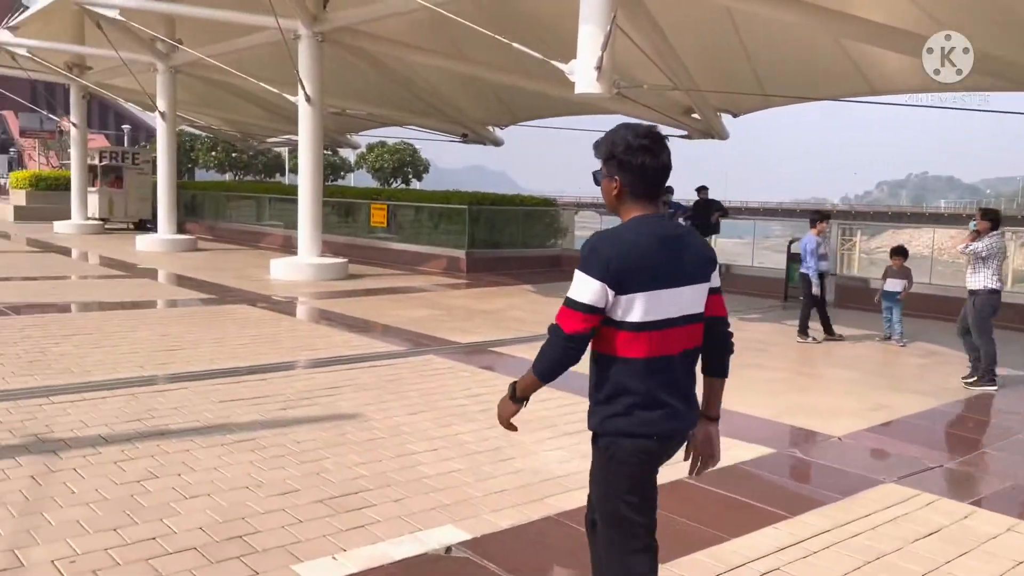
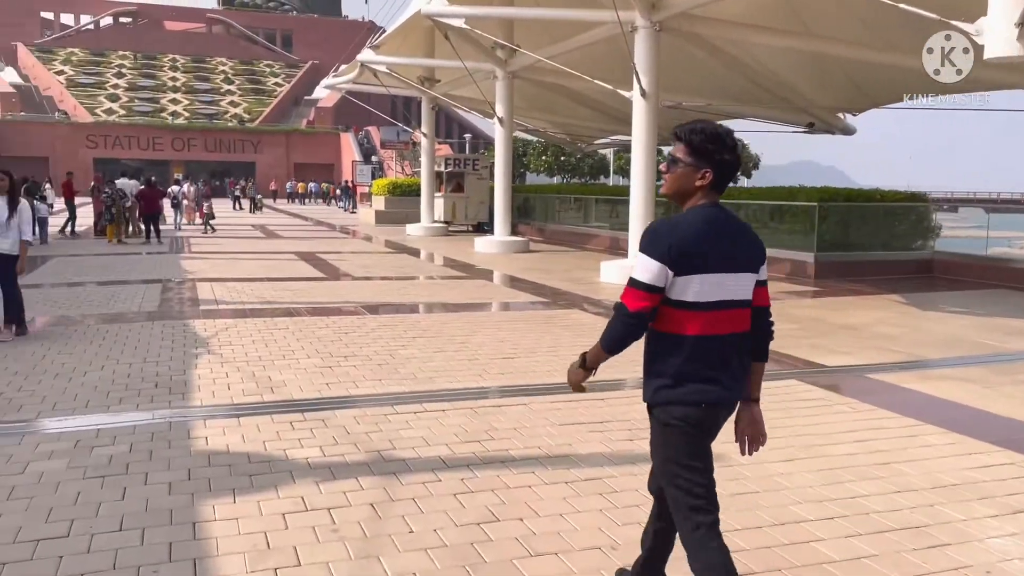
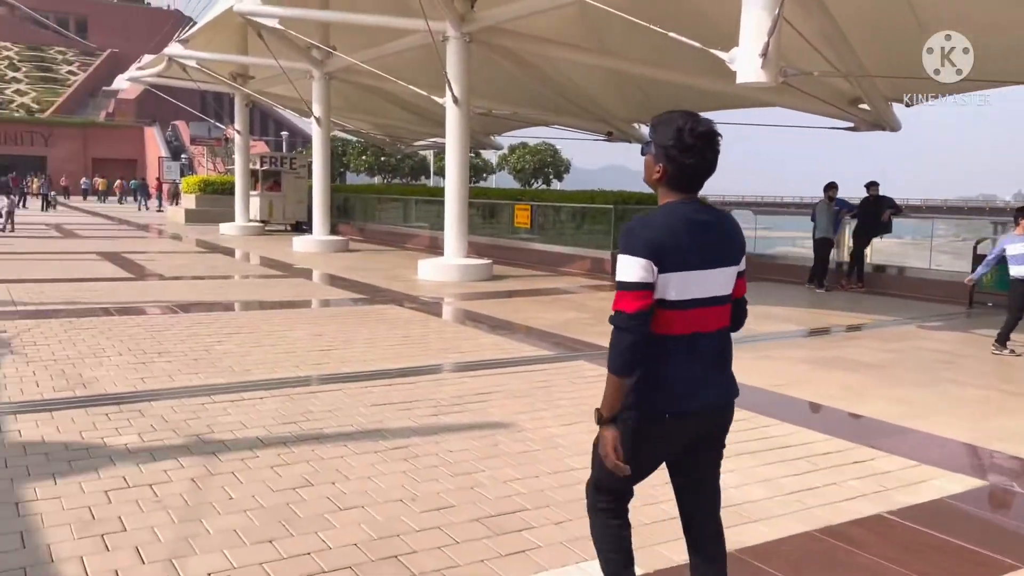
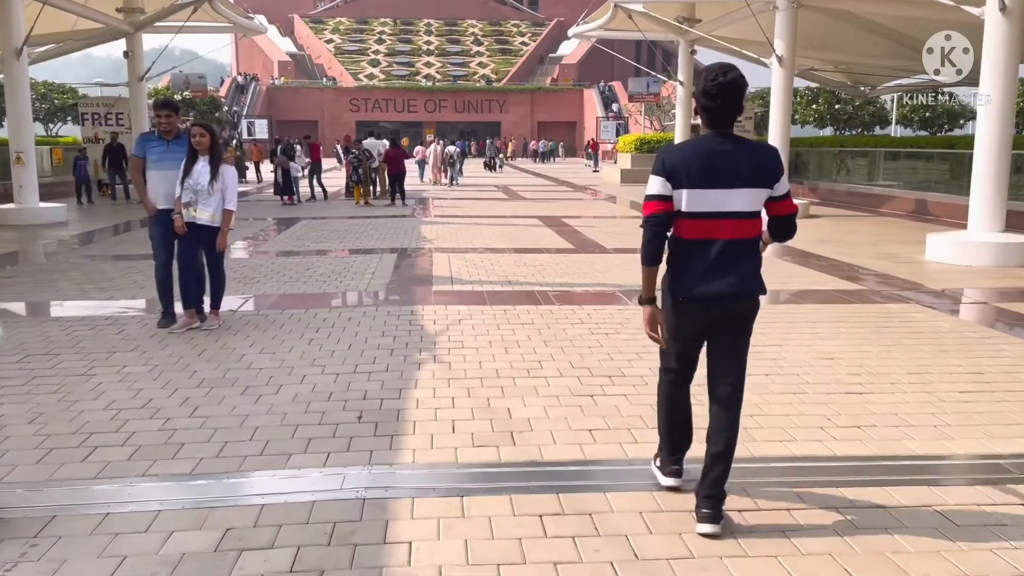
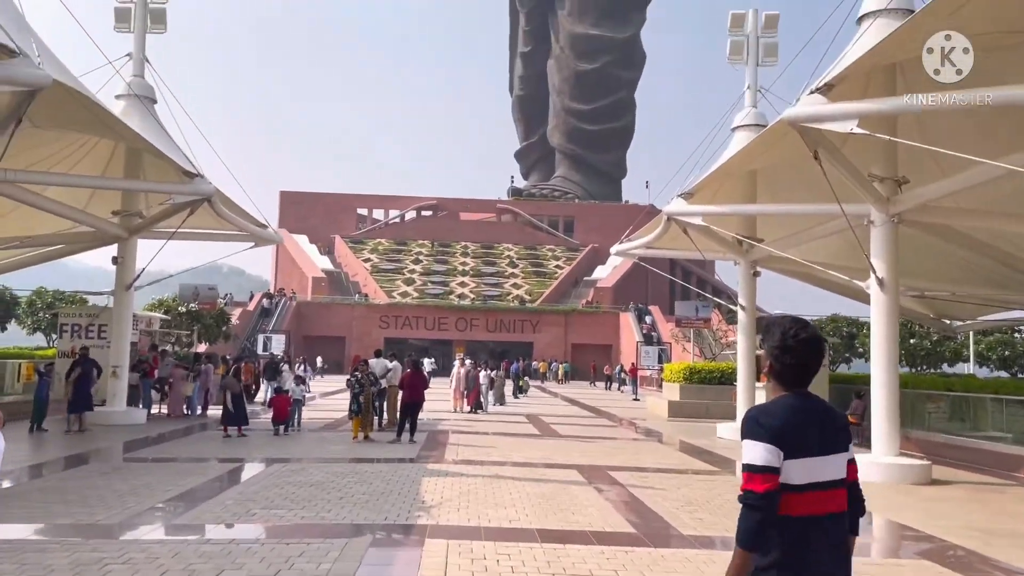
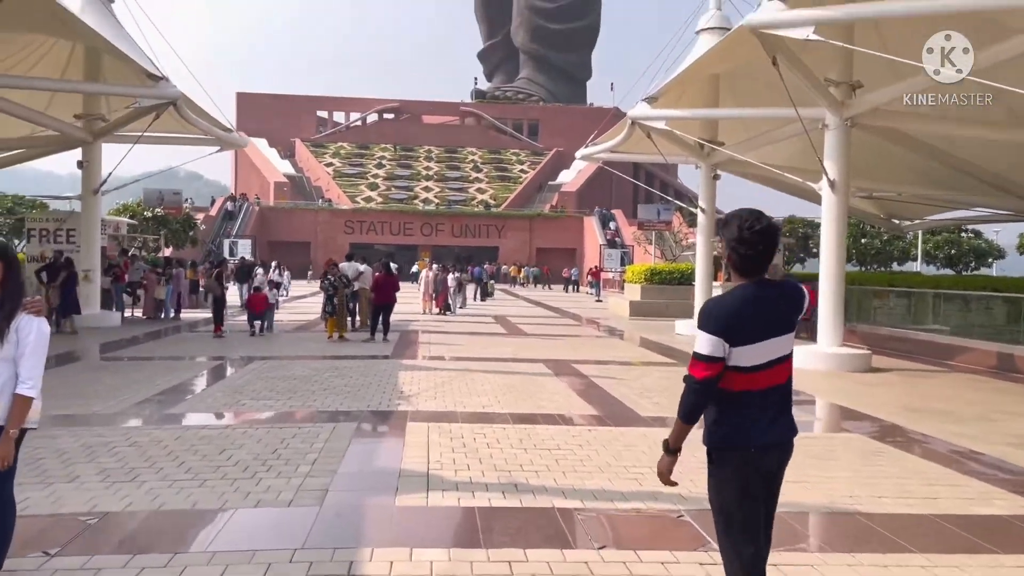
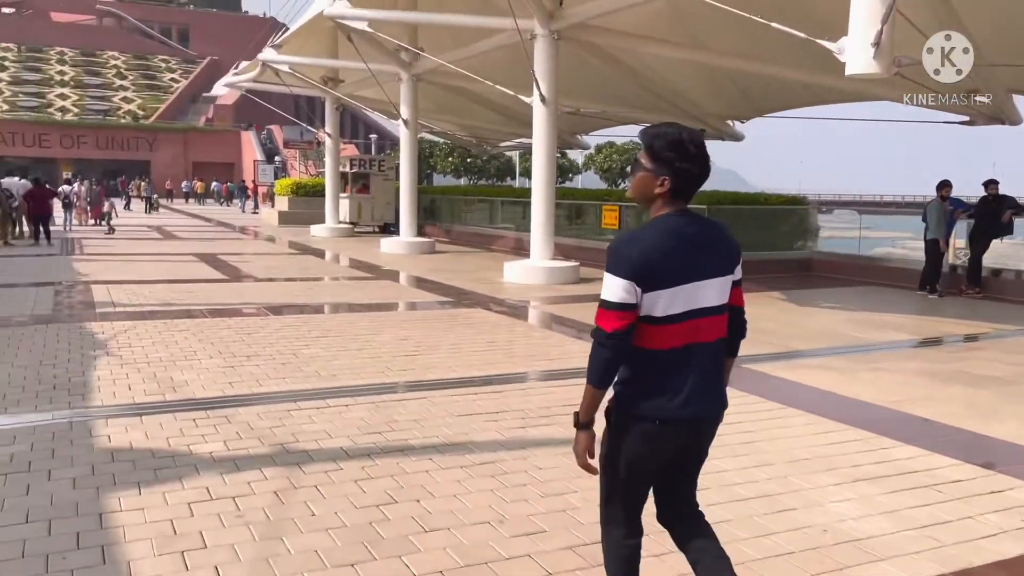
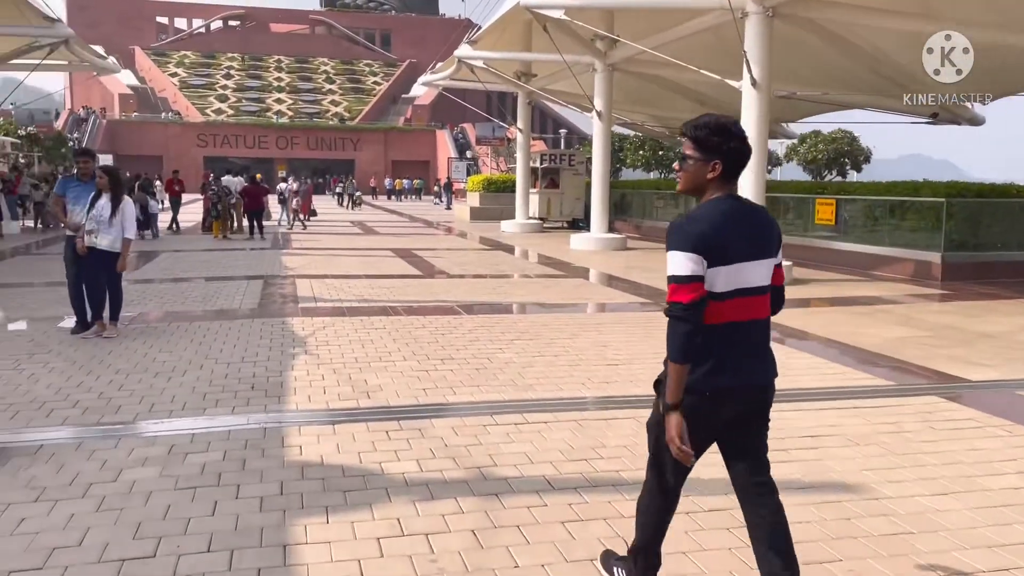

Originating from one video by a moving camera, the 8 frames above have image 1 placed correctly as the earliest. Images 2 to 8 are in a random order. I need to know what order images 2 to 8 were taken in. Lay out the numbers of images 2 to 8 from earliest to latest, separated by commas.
3, 7, 2, 8, 4, 6, 5
